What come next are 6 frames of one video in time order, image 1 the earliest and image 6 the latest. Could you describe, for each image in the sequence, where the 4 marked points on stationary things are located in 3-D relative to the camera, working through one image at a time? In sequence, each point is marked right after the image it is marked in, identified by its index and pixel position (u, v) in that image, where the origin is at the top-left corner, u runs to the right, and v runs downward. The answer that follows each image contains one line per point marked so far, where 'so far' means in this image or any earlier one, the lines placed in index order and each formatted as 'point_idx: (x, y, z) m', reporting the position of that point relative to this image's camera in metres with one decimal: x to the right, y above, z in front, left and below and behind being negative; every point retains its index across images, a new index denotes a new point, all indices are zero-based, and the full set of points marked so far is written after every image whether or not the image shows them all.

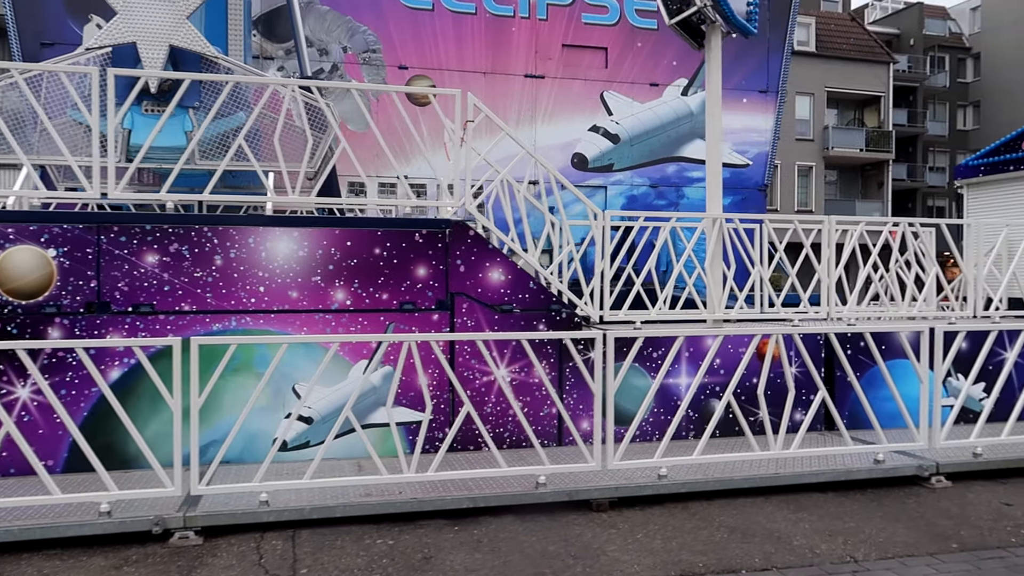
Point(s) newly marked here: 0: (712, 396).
0: (+1.6, -0.9, +6.4) m
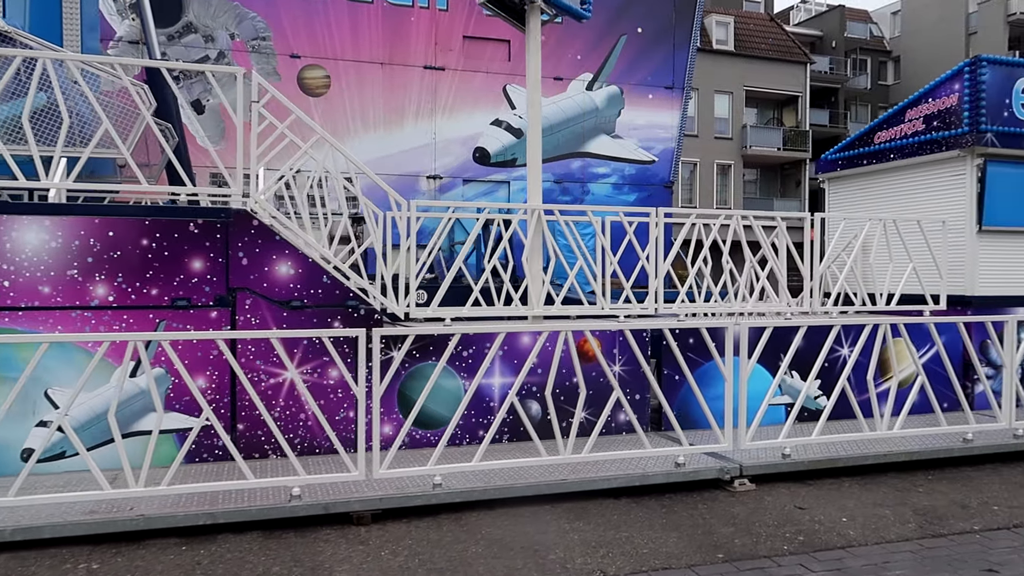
0: (+0.1, -0.8, +6.0) m
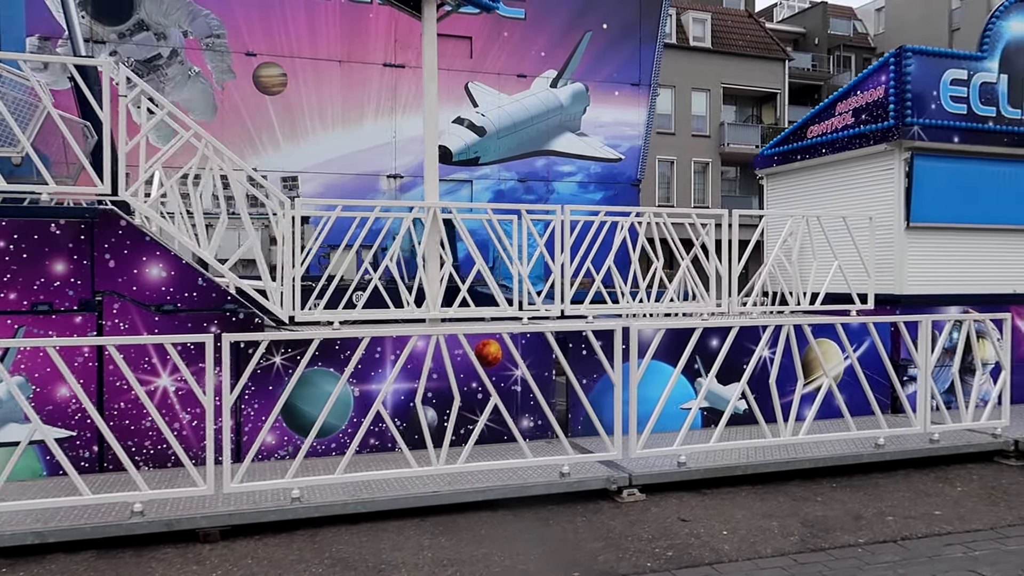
0: (-0.7, -0.9, +5.8) m
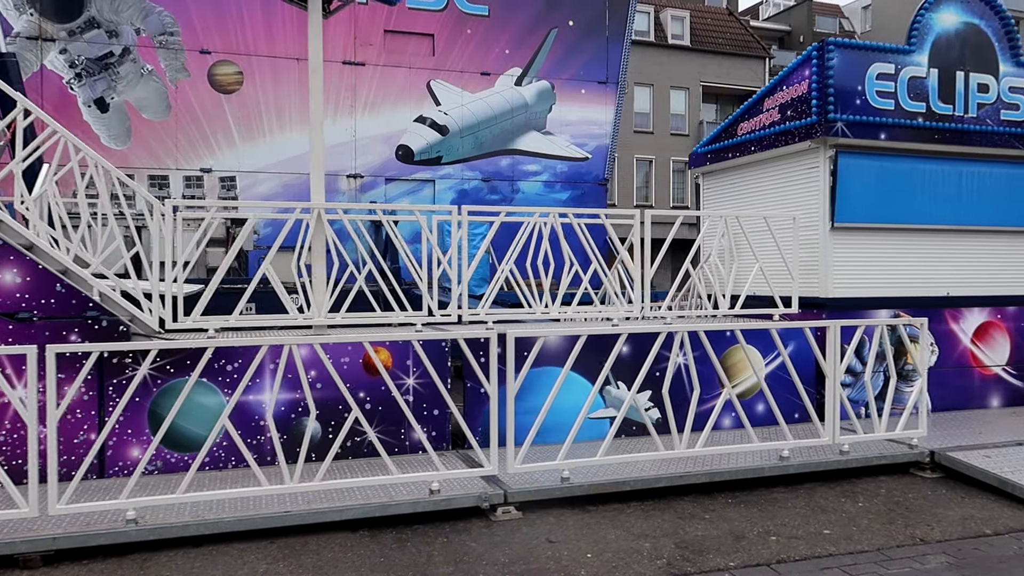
0: (-1.5, -0.9, +5.5) m
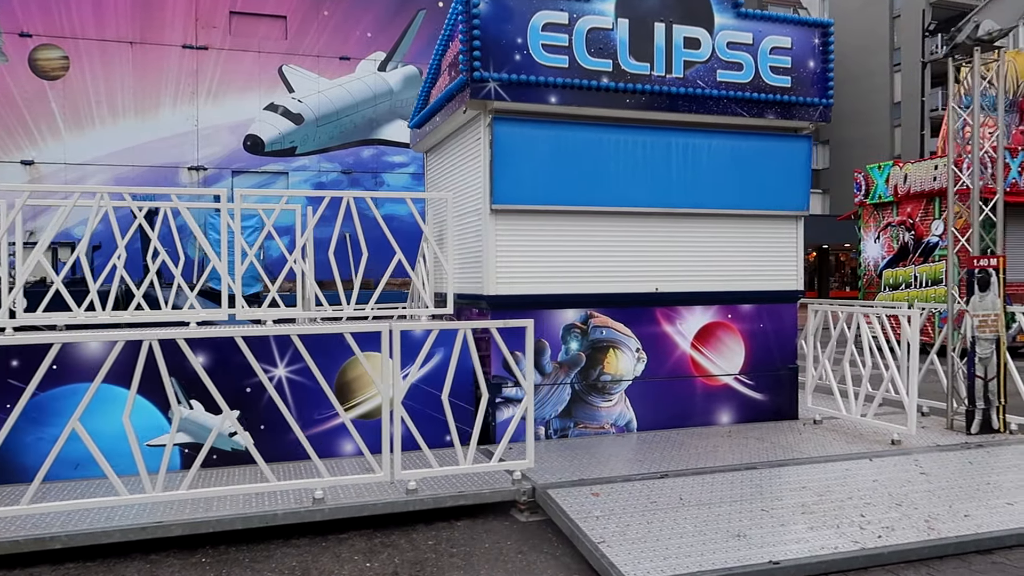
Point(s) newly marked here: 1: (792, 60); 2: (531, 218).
0: (-4.4, -0.9, +4.3) m
1: (+2.3, +1.9, +6.3) m
2: (+0.1, +0.5, +5.7) m
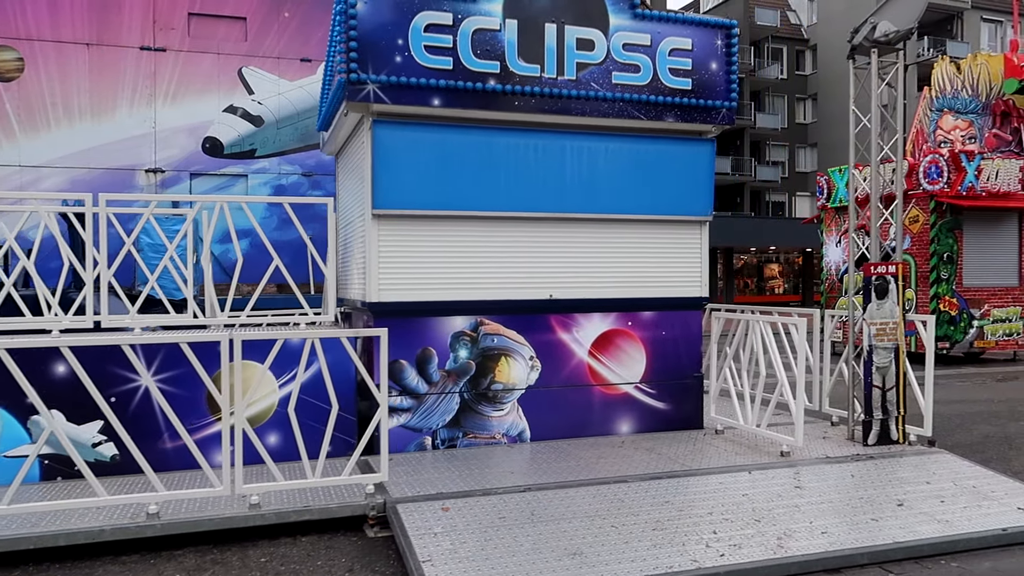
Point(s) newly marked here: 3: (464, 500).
0: (-5.3, -0.9, +4.2) m
1: (+1.4, +1.8, +6.2) m
2: (-0.7, +0.5, +5.6) m
3: (-0.3, -1.2, +4.4) m
